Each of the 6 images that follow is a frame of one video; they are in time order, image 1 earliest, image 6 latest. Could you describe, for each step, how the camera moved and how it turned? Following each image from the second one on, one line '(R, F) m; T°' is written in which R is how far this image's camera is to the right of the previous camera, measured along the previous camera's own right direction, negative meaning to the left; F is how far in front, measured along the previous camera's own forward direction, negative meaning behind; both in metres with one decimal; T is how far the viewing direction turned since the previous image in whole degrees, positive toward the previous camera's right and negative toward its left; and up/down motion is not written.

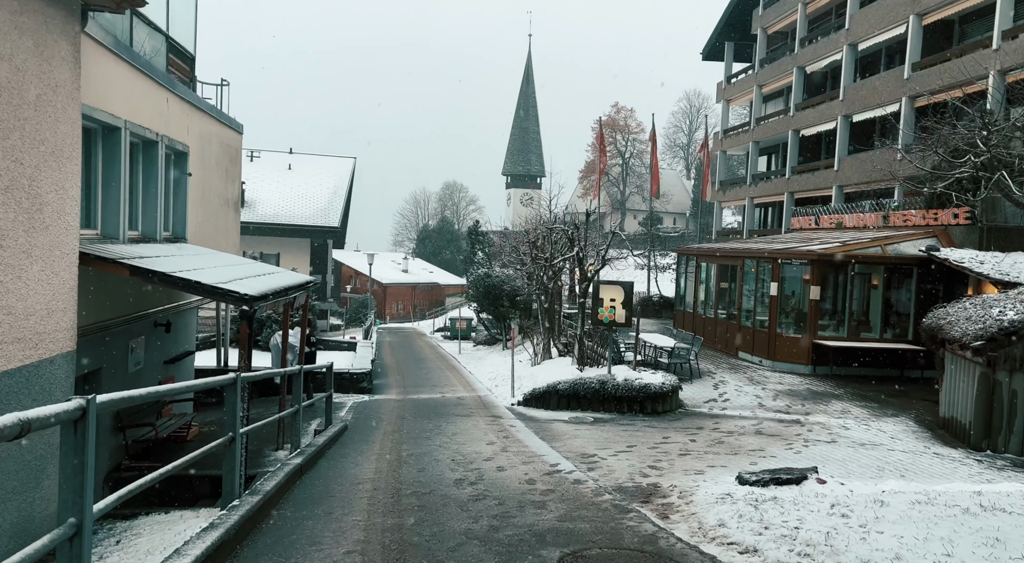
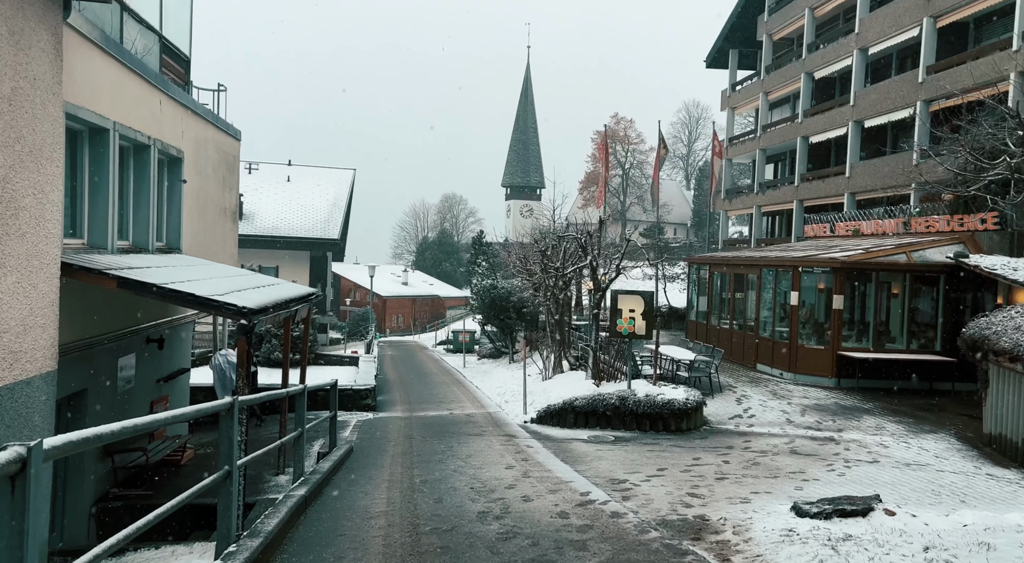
(-0.2, +0.7) m; 0°
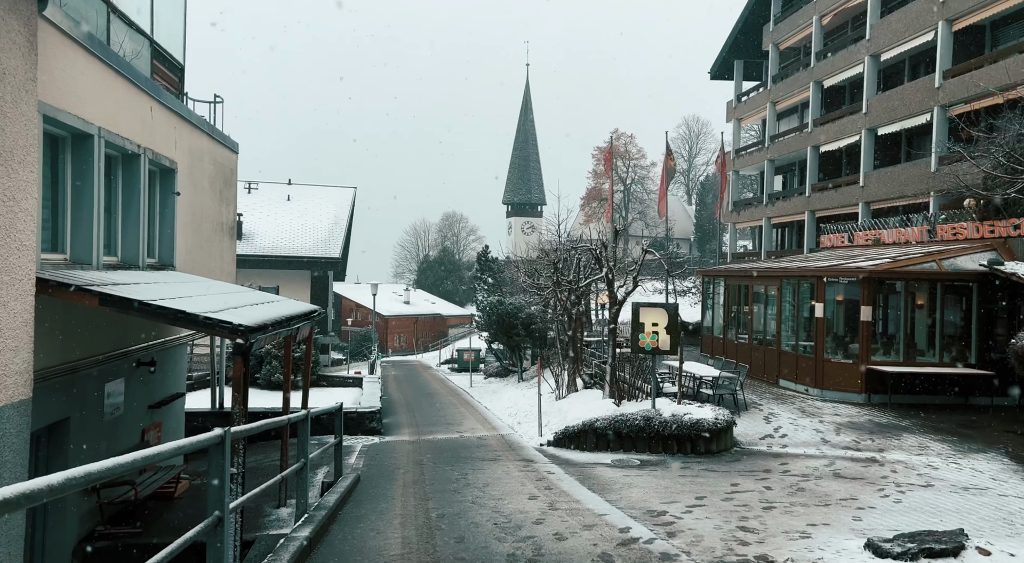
(-0.2, +0.8) m; 0°
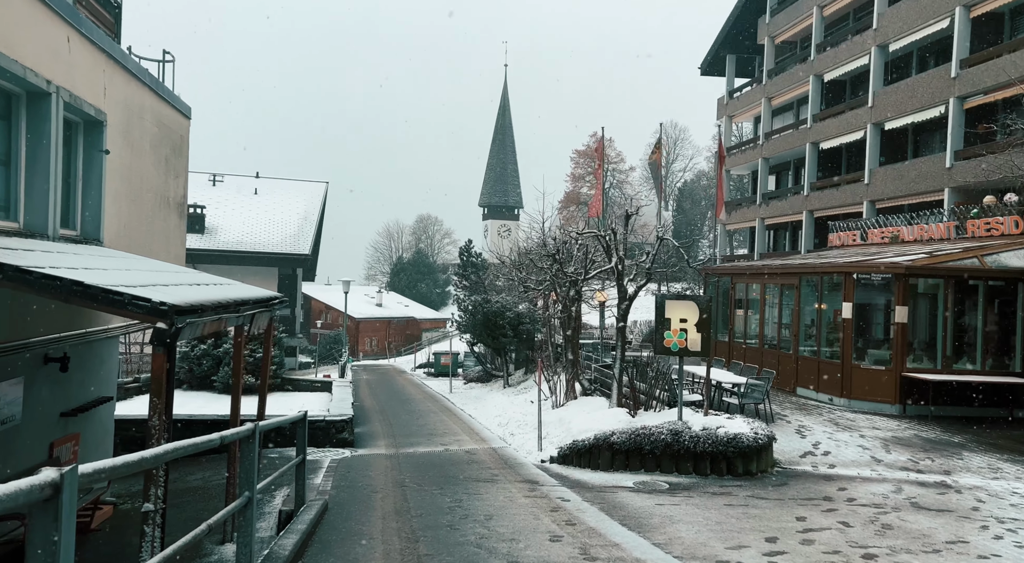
(-0.4, +2.0) m; +2°
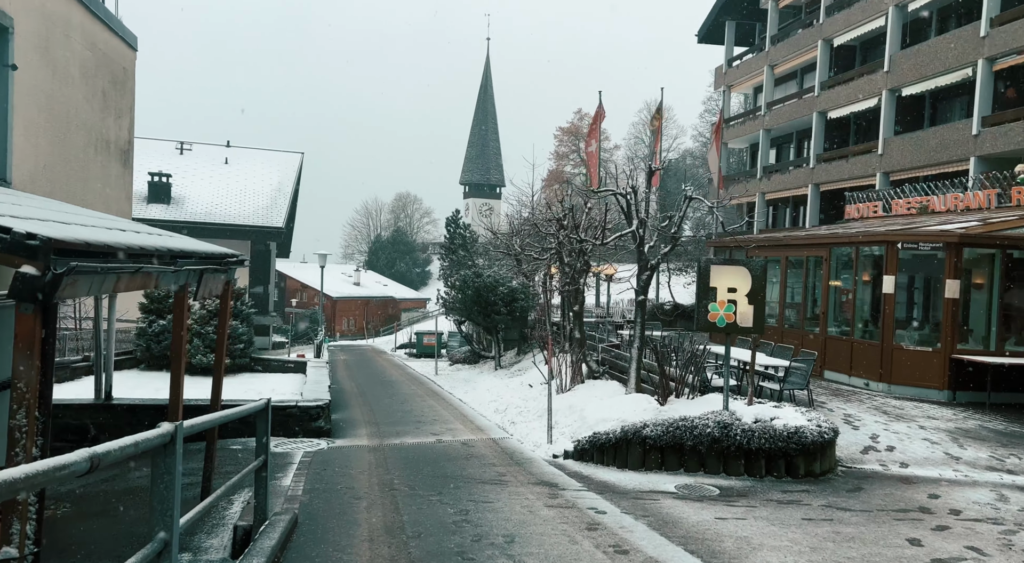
(-0.4, +1.8) m; +2°
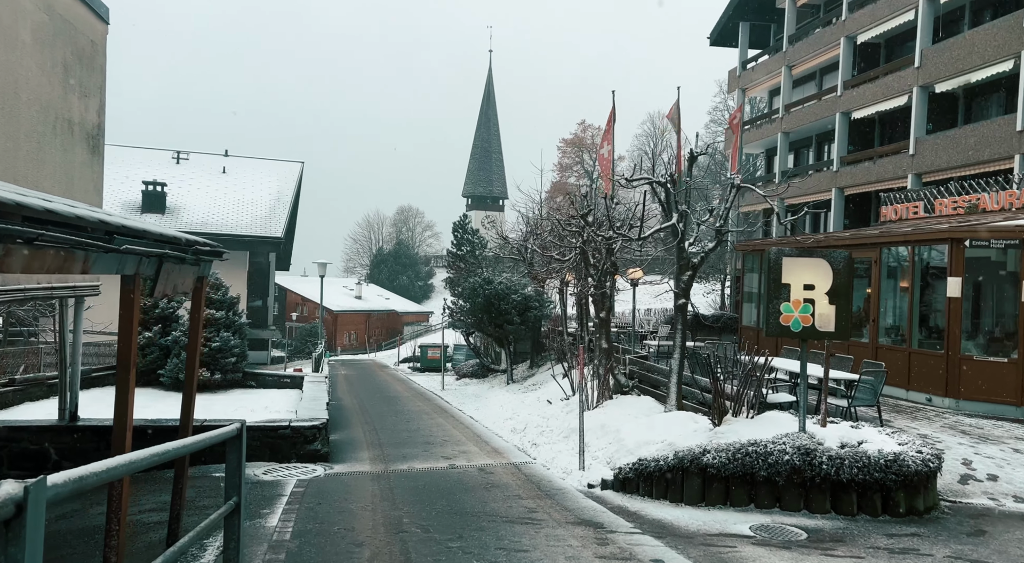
(-0.3, +1.4) m; 0°
